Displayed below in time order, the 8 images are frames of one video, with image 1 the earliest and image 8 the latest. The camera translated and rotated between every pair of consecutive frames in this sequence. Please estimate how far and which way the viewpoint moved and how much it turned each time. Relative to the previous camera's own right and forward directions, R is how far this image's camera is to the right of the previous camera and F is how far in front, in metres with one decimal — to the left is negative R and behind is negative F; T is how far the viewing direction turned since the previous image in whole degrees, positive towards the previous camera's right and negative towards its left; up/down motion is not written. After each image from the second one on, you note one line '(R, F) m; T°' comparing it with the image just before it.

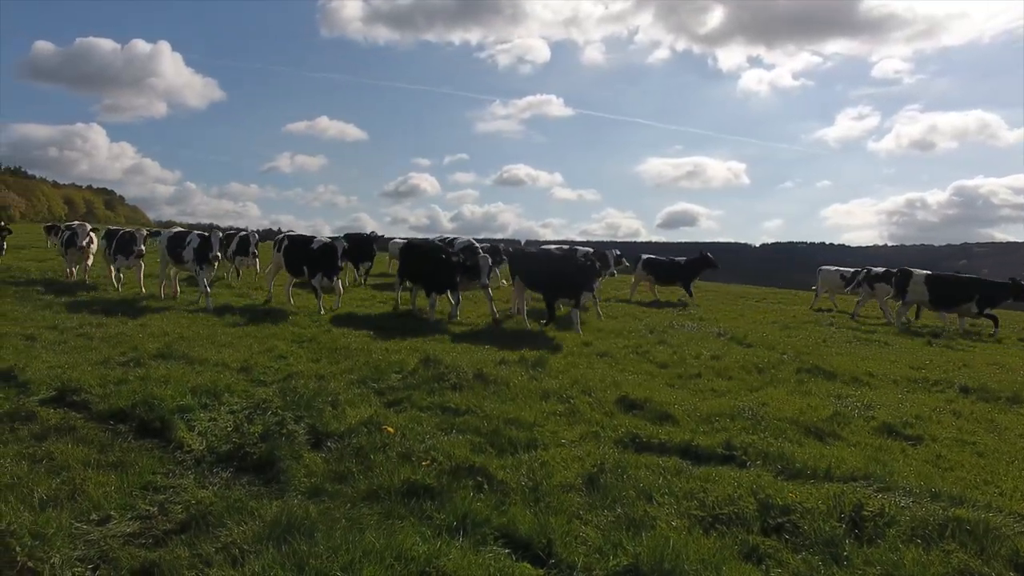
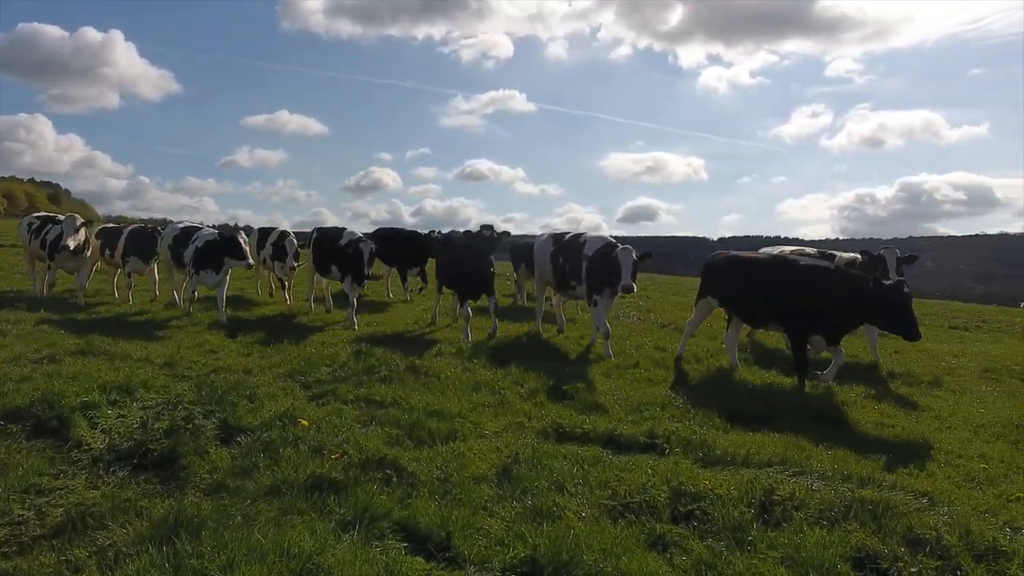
(+0.5, +0.2) m; +3°
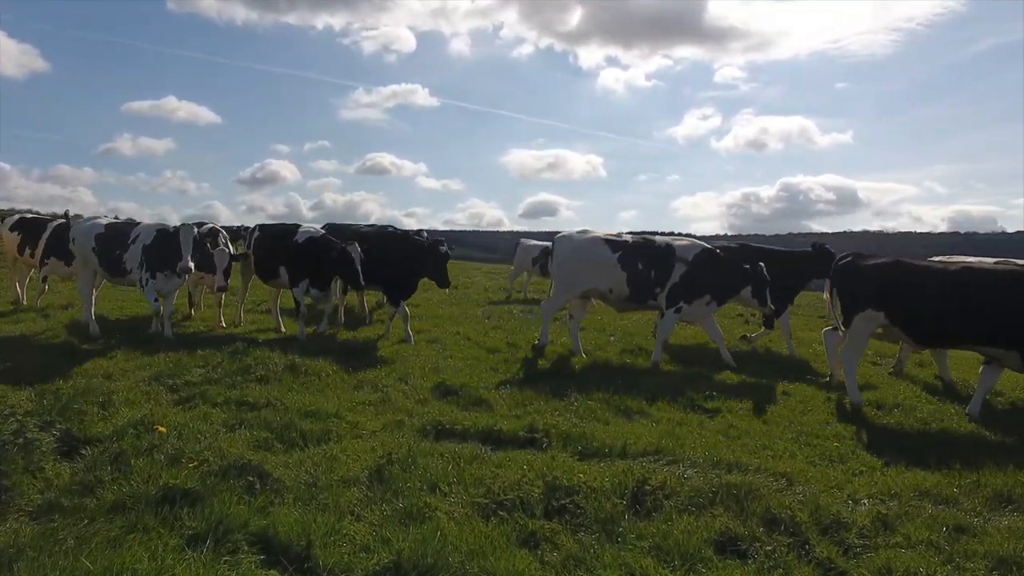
(+0.3, +0.2) m; +8°
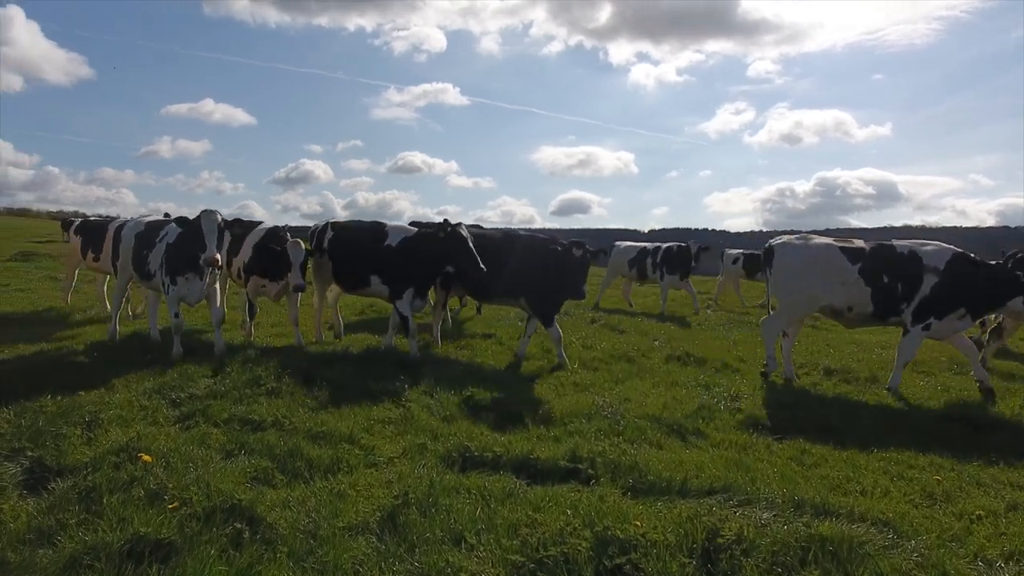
(-0.1, +1.1) m; -3°
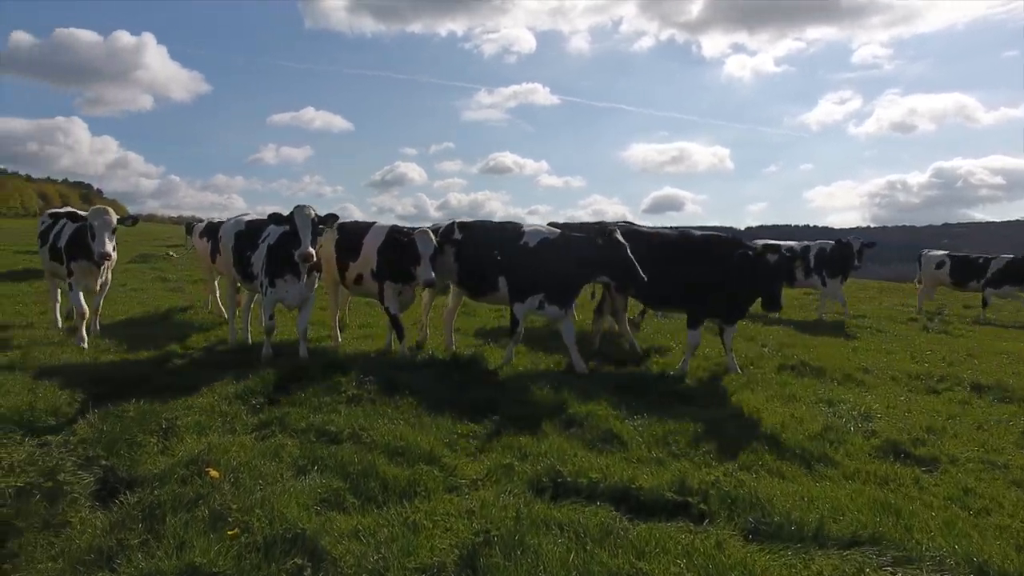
(-0.1, +0.8) m; -8°
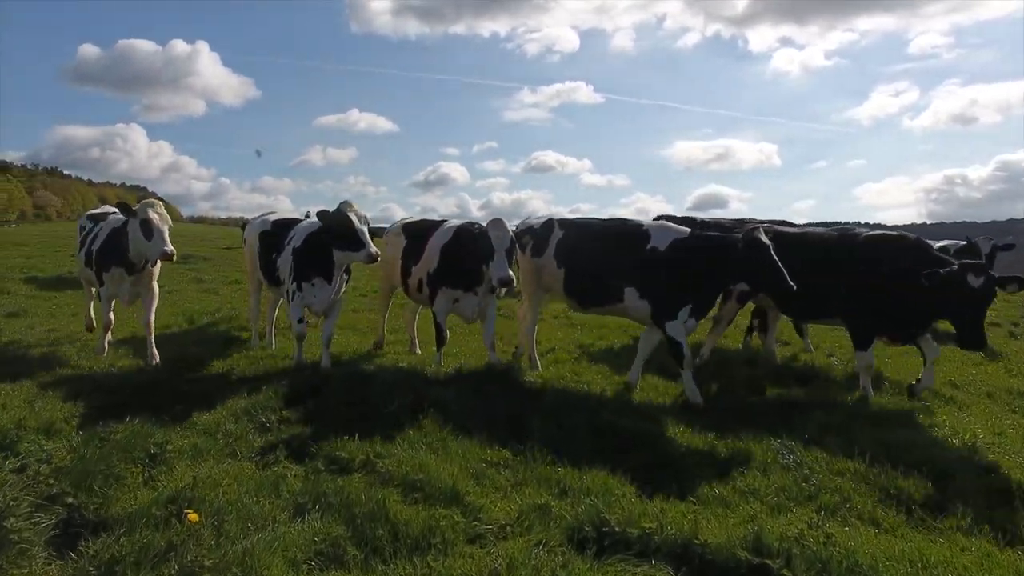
(+0.1, +1.1) m; -4°
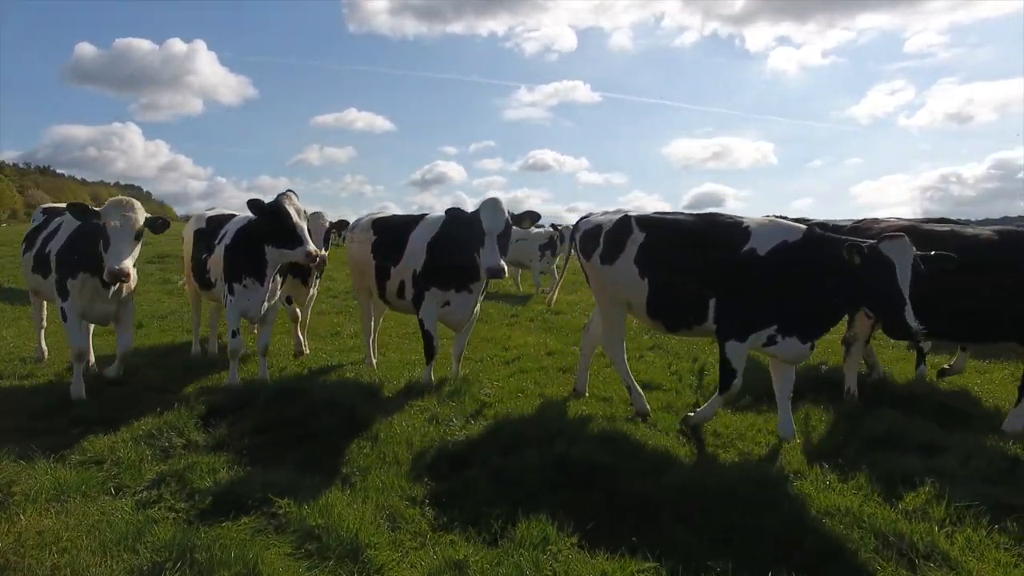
(+0.6, +1.1) m; 0°
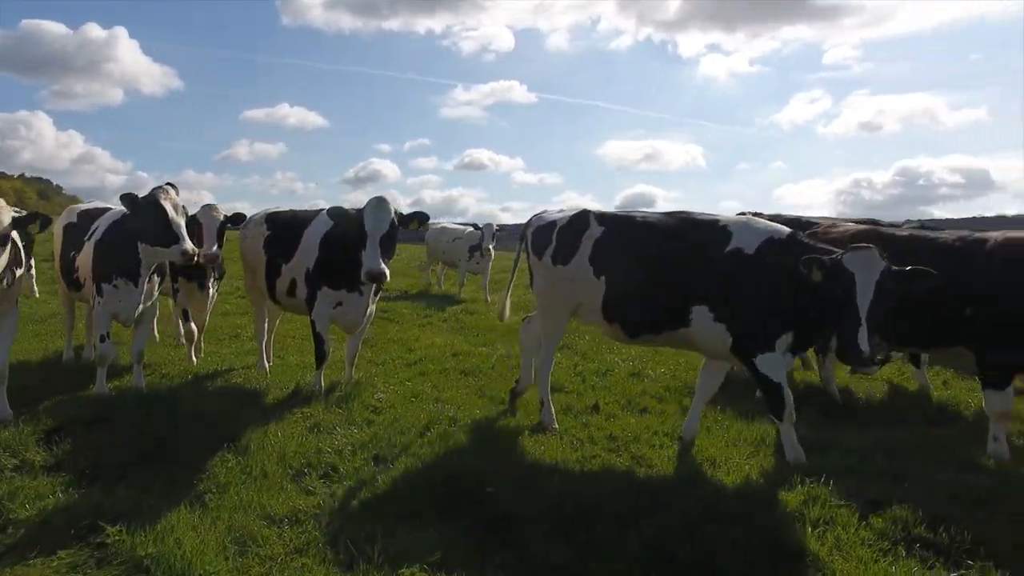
(+0.5, +0.3) m; +5°
